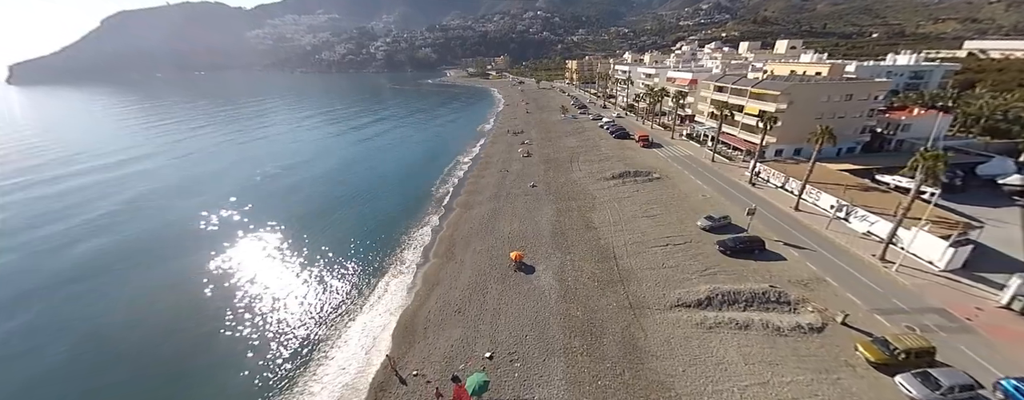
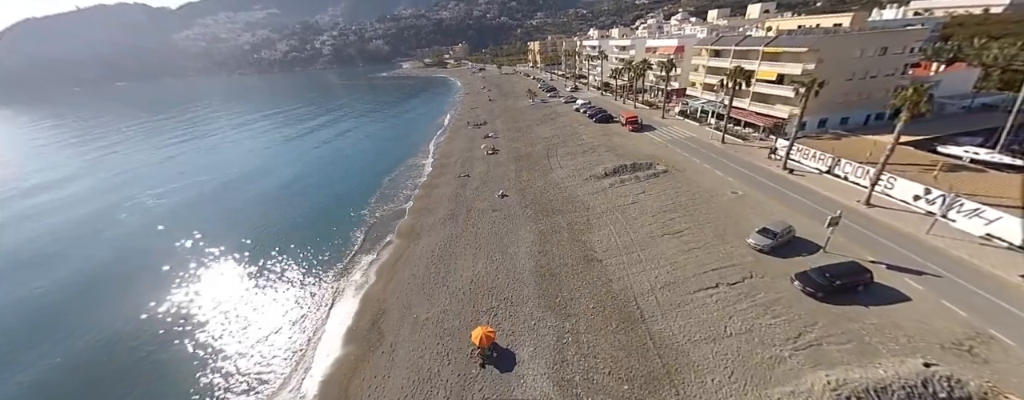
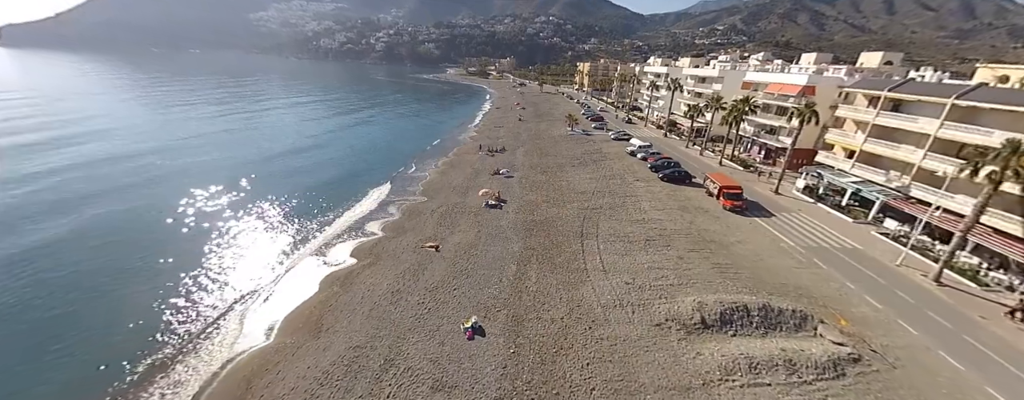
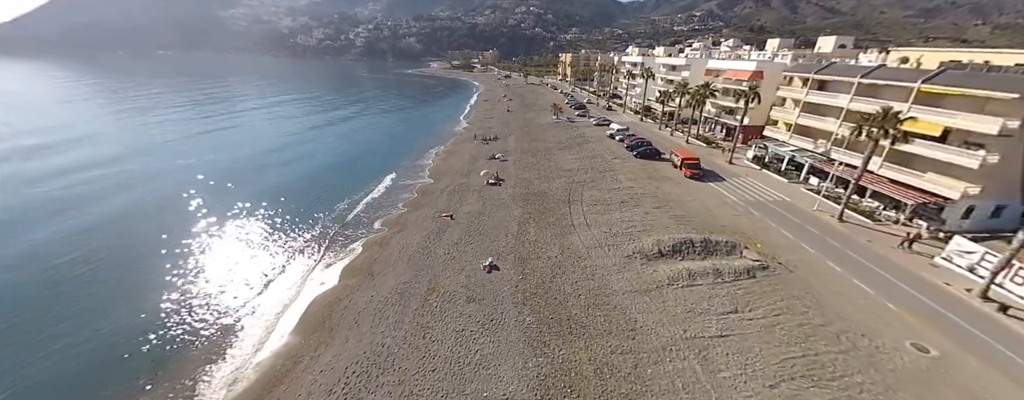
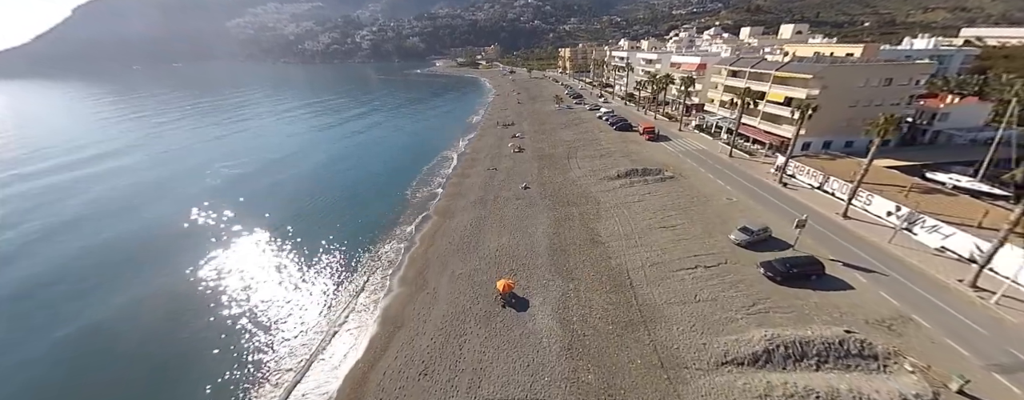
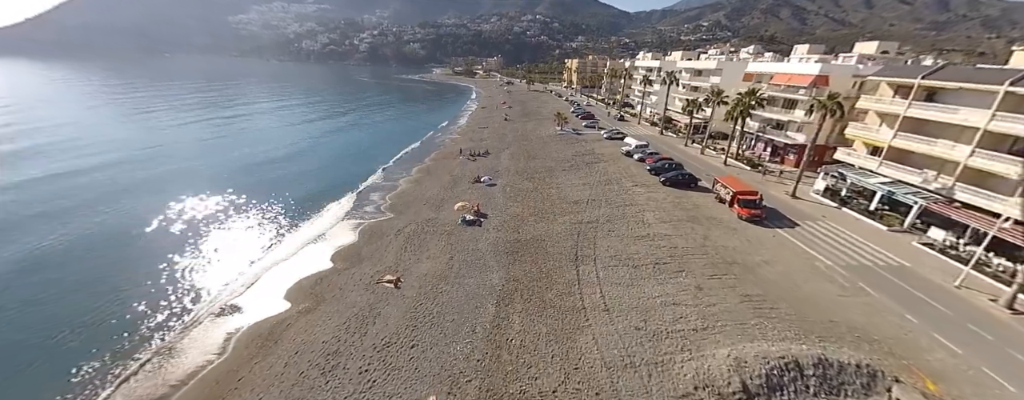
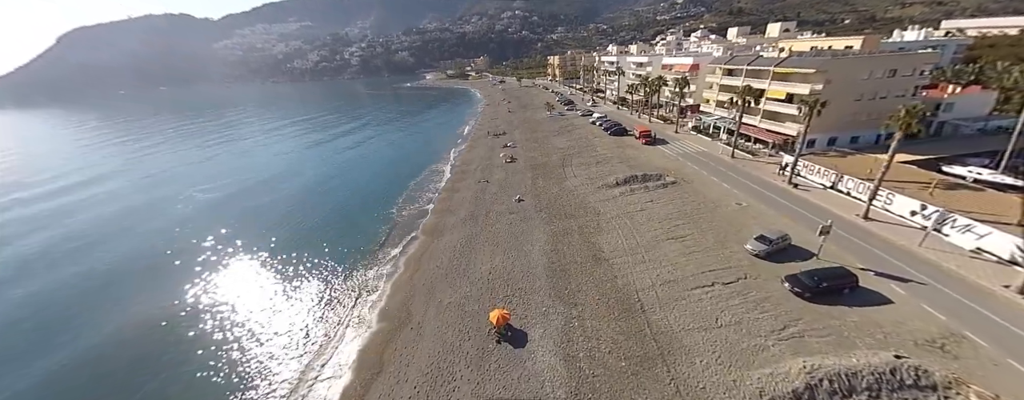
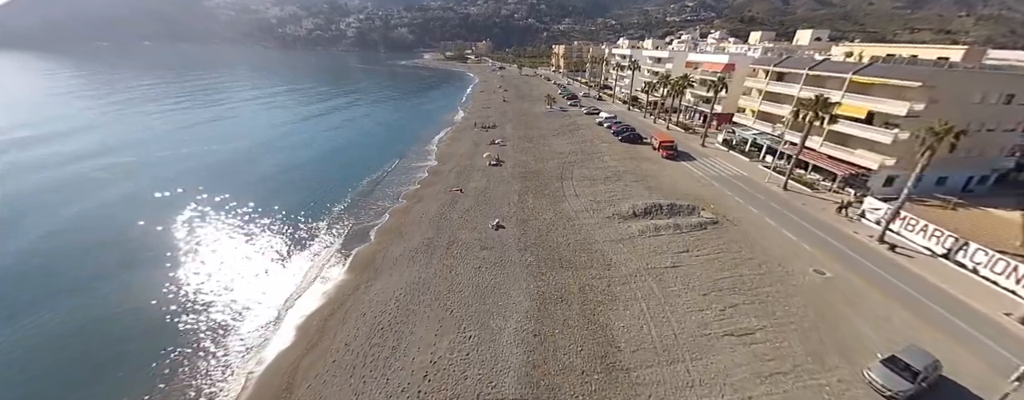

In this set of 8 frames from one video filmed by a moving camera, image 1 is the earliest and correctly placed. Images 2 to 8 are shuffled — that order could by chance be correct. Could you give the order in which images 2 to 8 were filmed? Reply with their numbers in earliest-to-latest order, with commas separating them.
5, 7, 2, 8, 4, 3, 6
